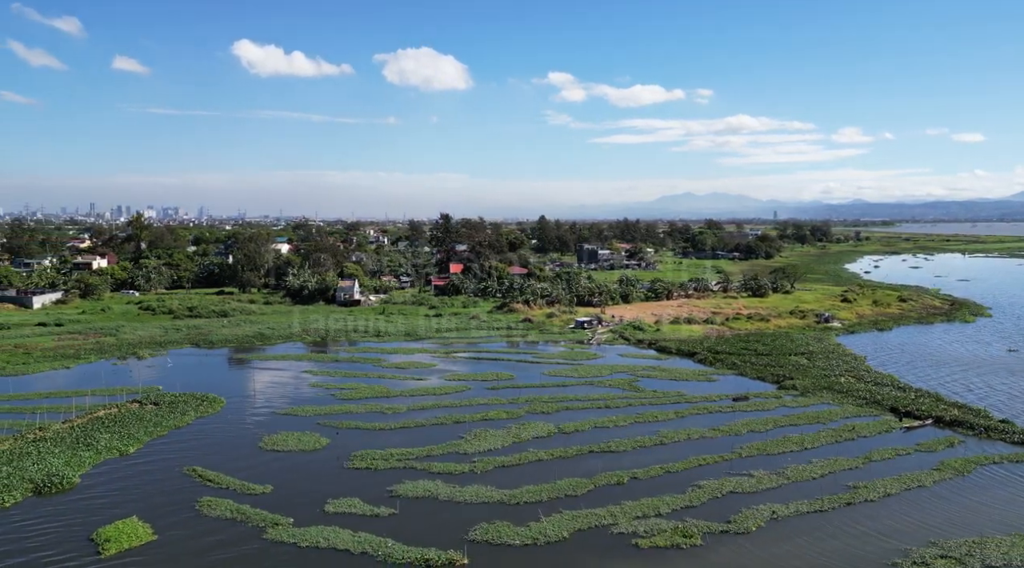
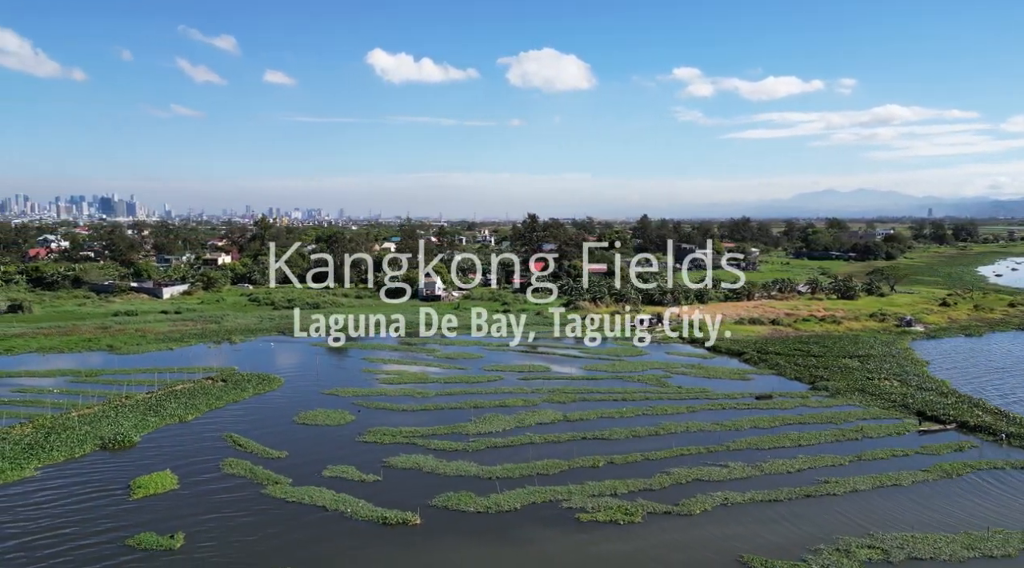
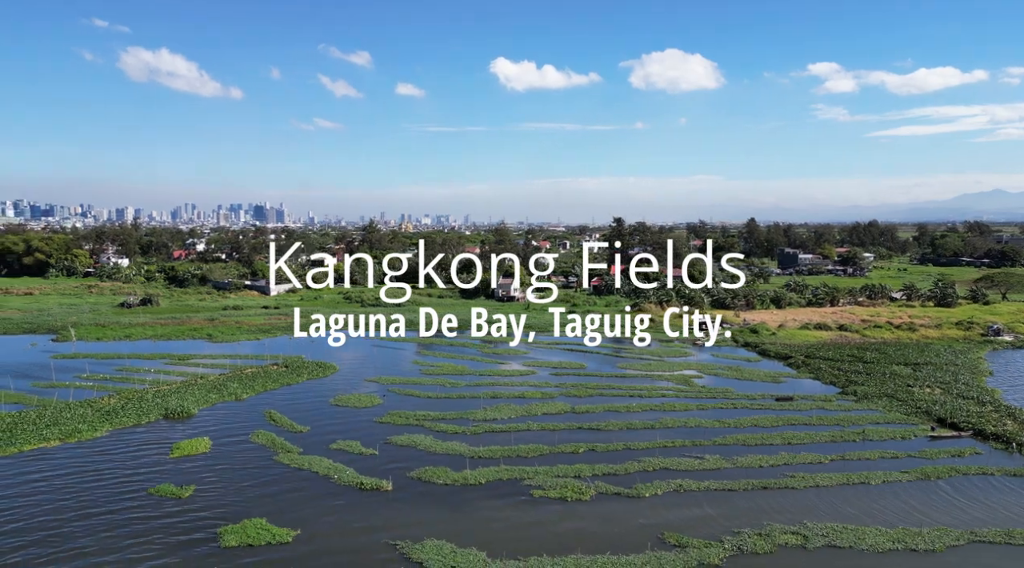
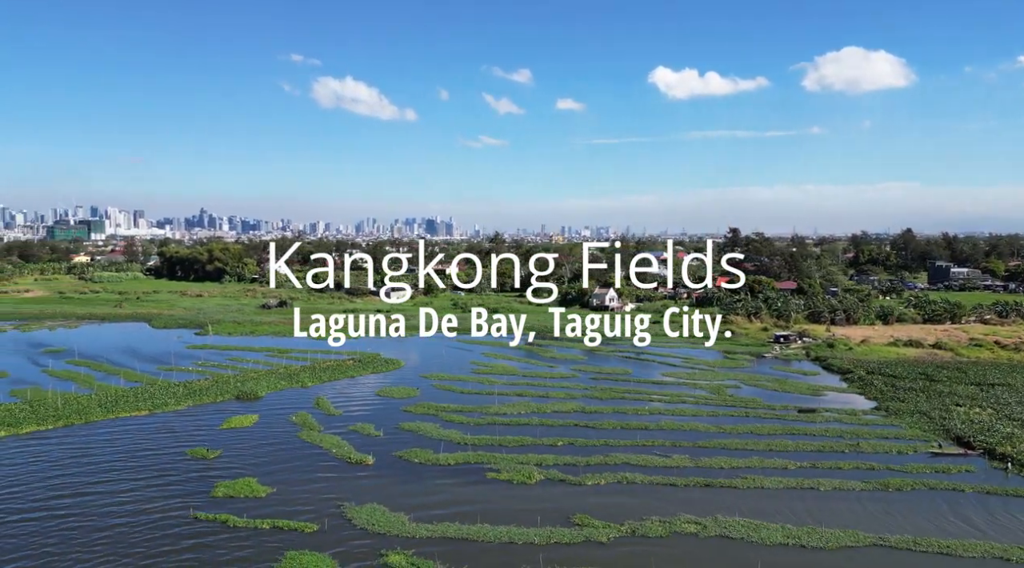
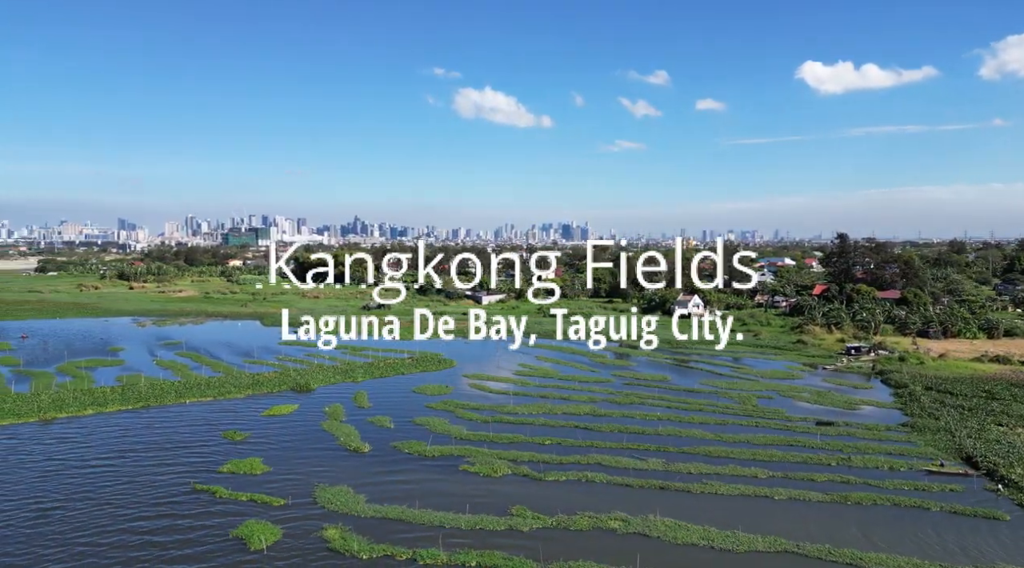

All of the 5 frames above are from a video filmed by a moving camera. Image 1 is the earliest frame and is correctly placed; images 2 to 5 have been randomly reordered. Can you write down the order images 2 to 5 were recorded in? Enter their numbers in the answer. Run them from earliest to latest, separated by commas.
2, 3, 4, 5
